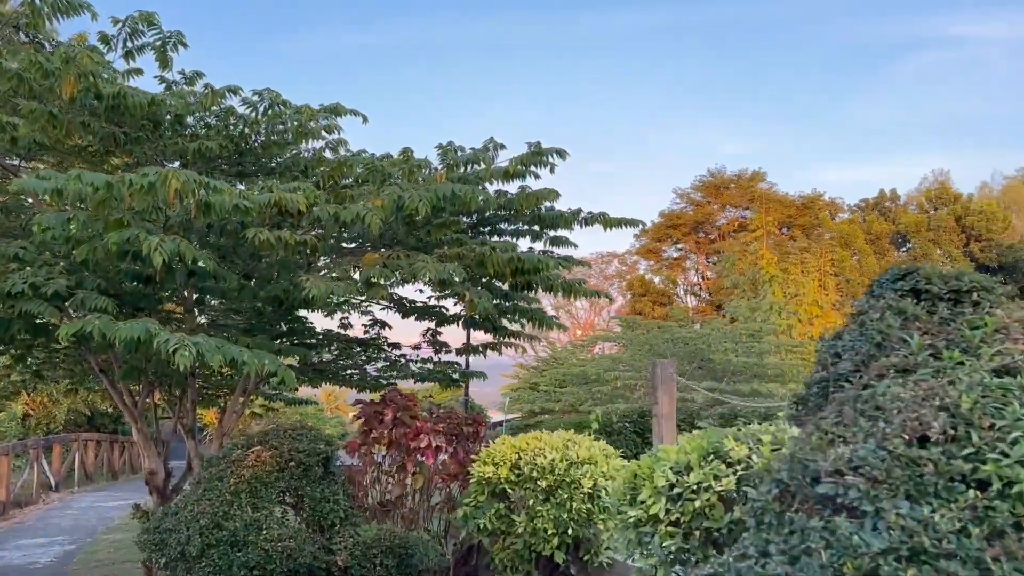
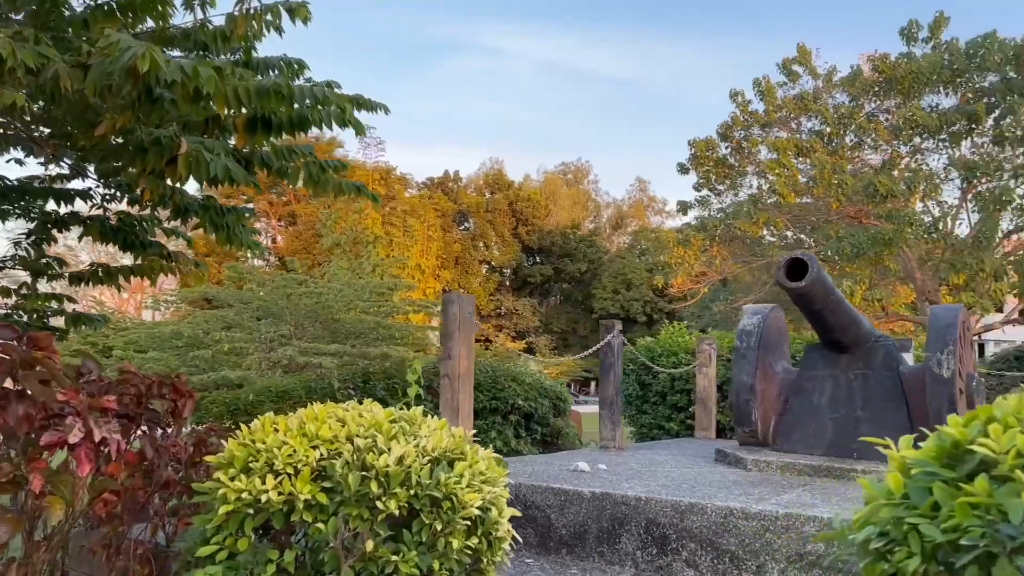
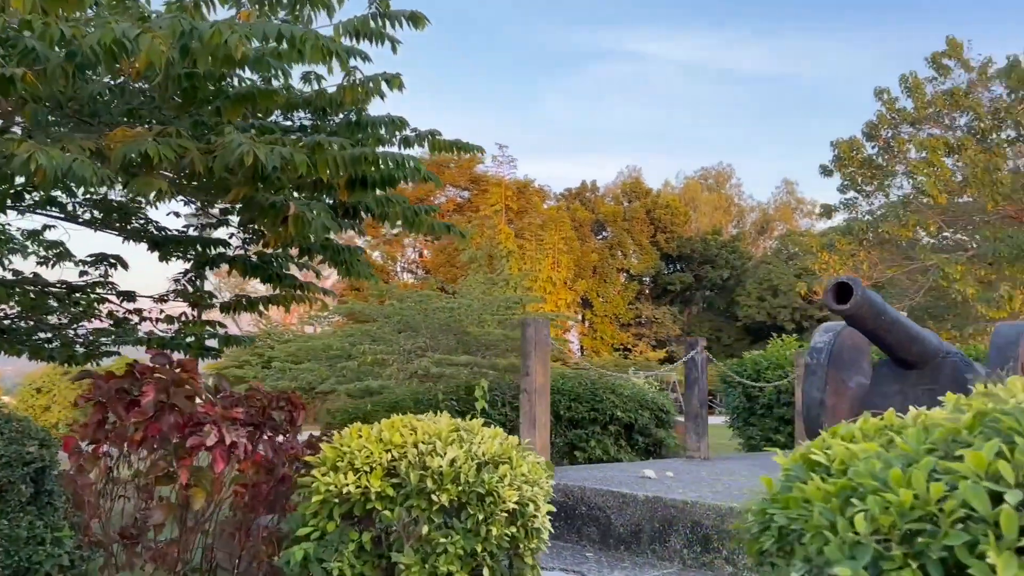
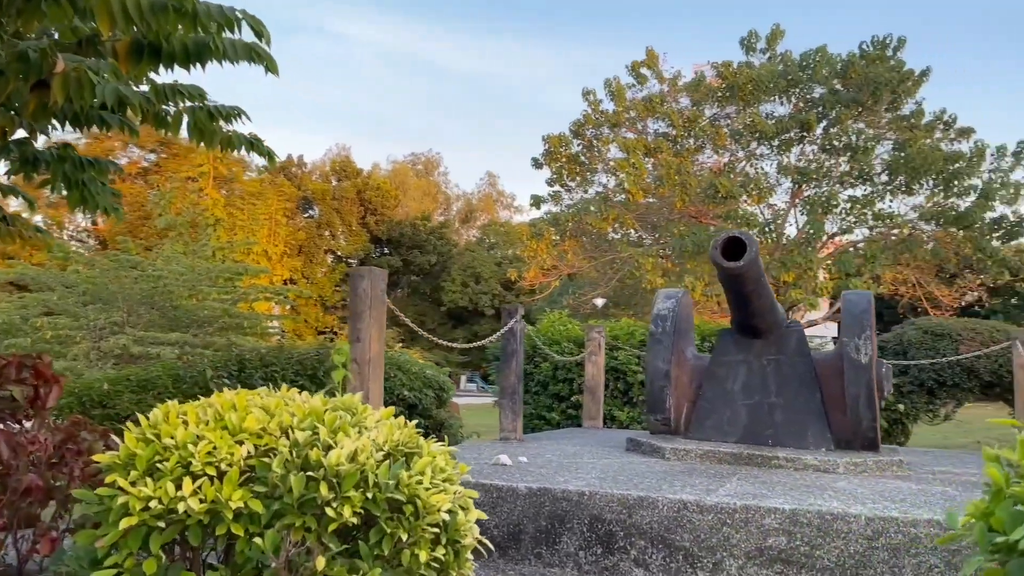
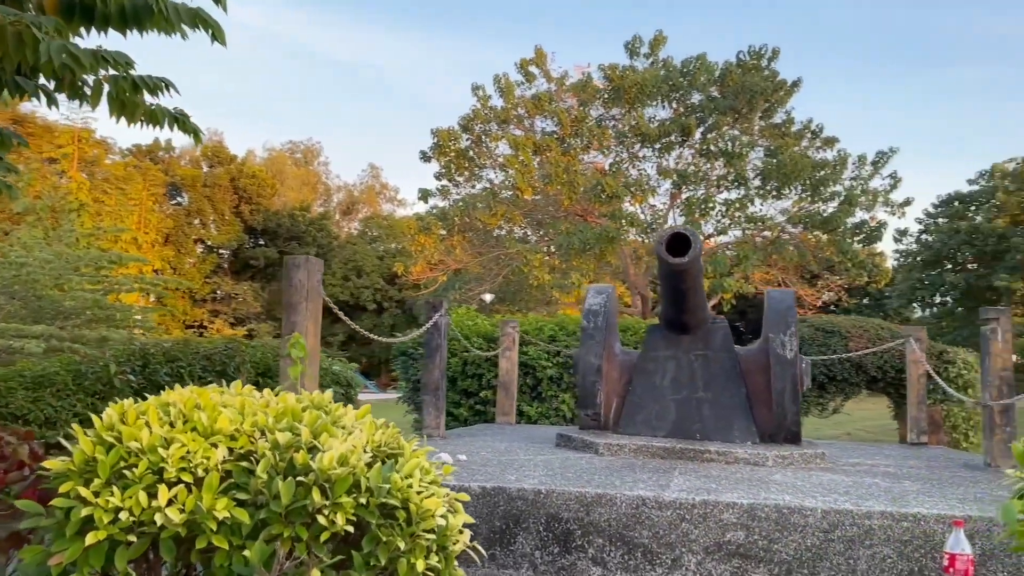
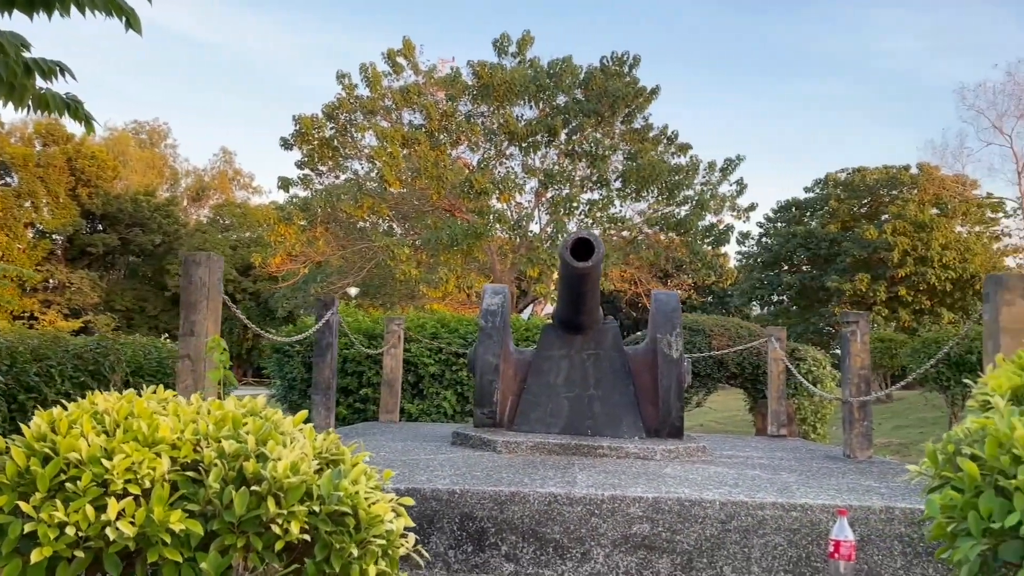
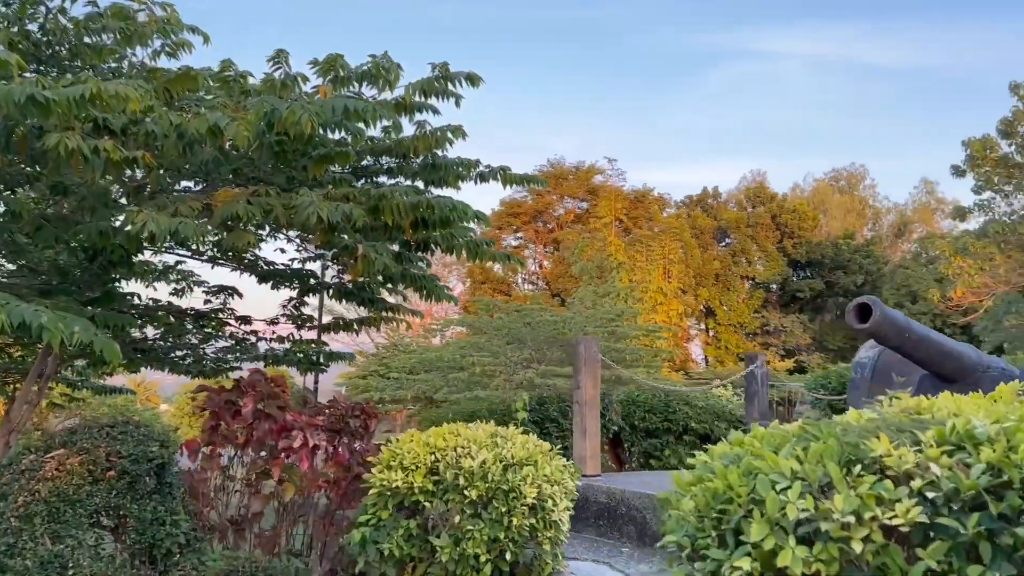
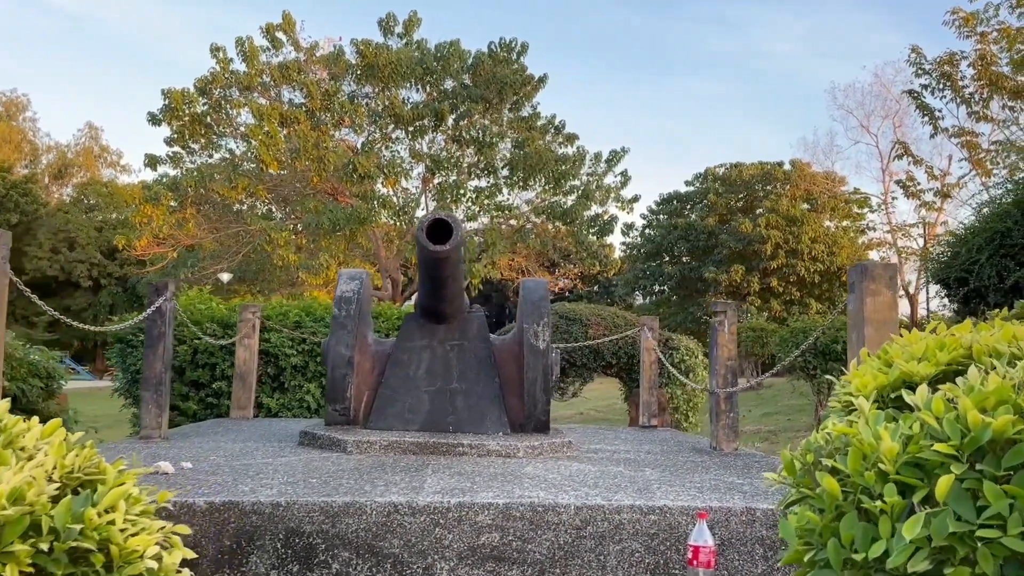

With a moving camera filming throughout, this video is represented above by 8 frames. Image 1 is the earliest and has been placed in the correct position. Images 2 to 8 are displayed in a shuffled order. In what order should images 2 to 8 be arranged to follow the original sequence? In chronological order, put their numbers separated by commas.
7, 3, 2, 4, 5, 6, 8
